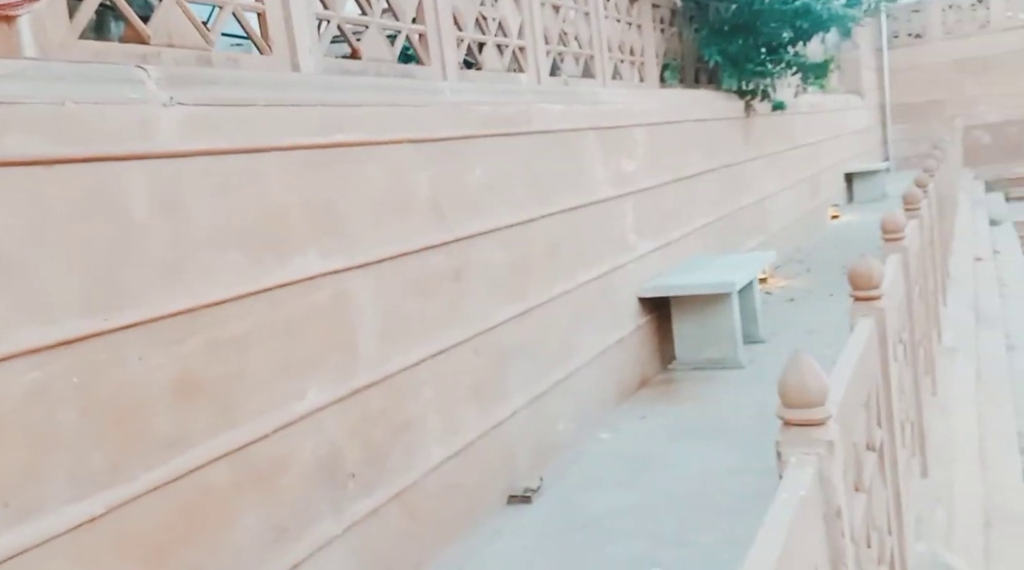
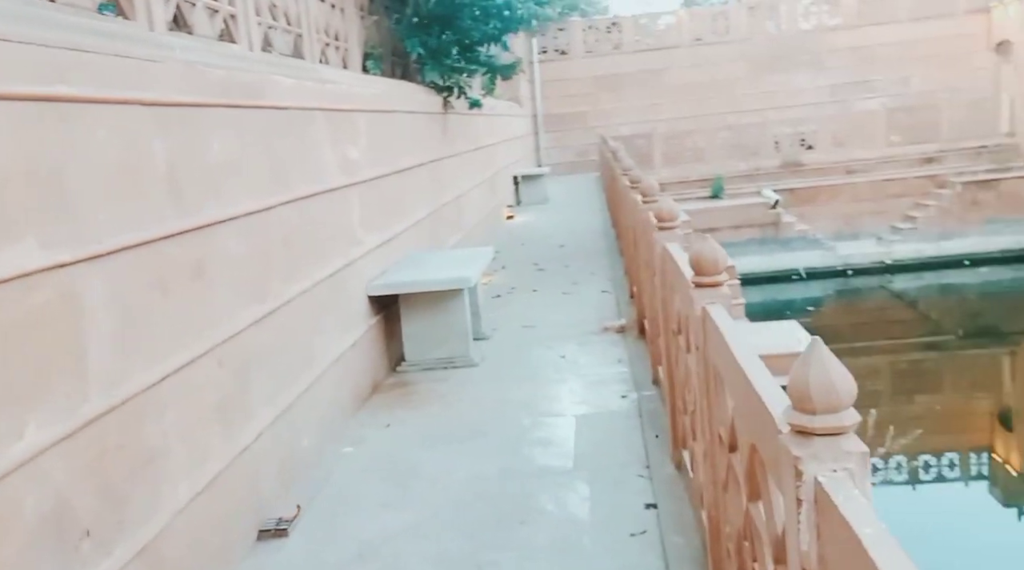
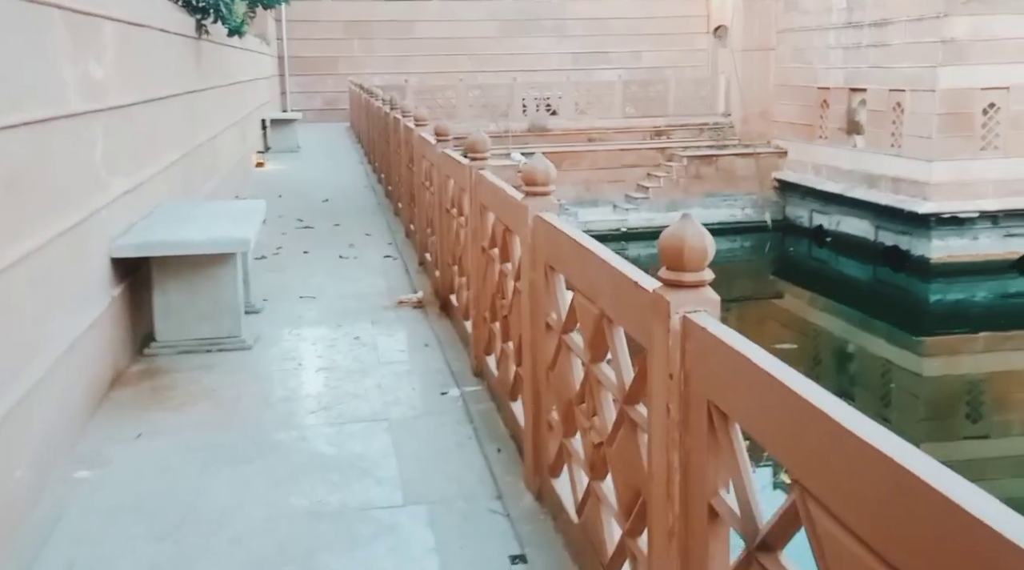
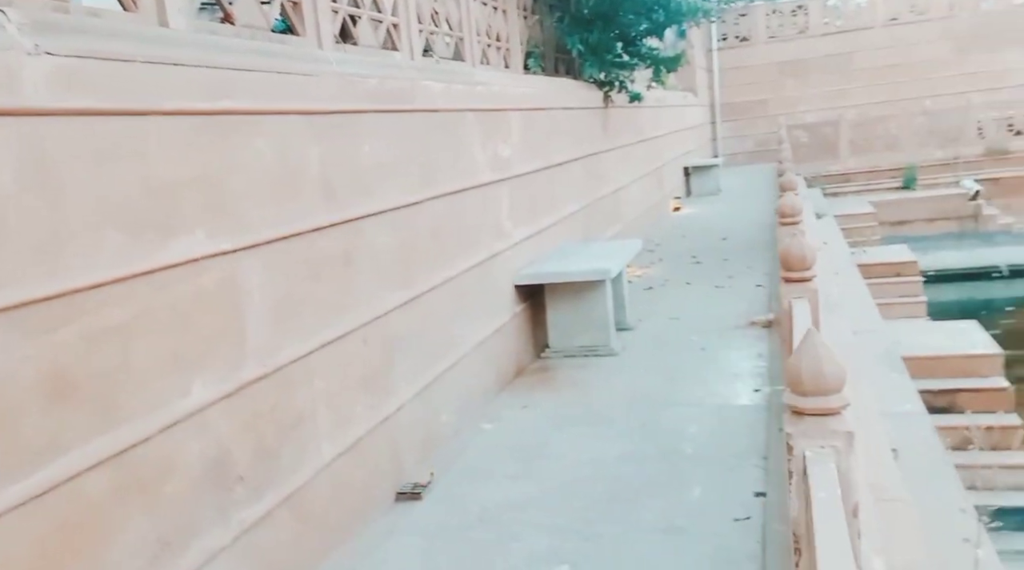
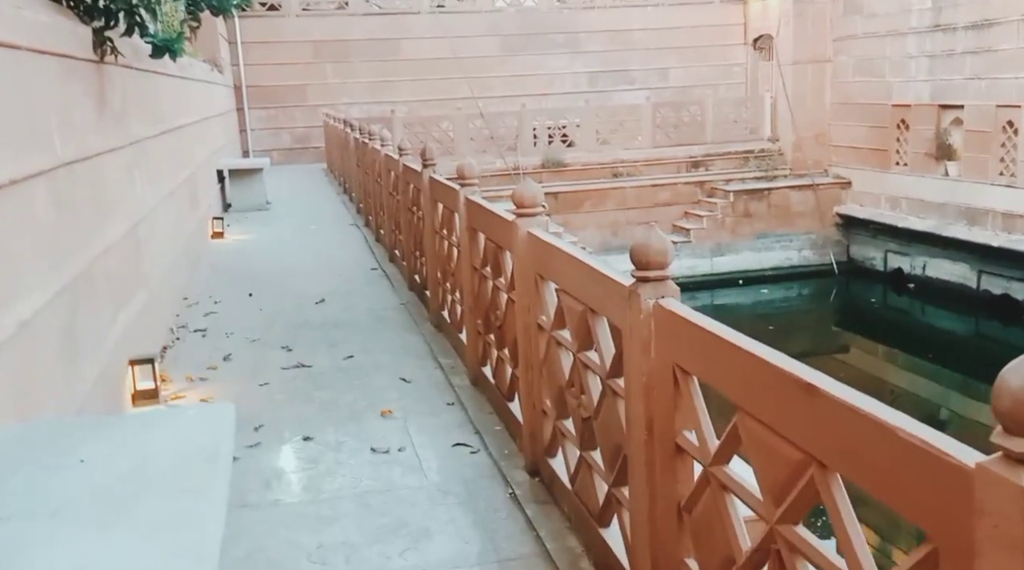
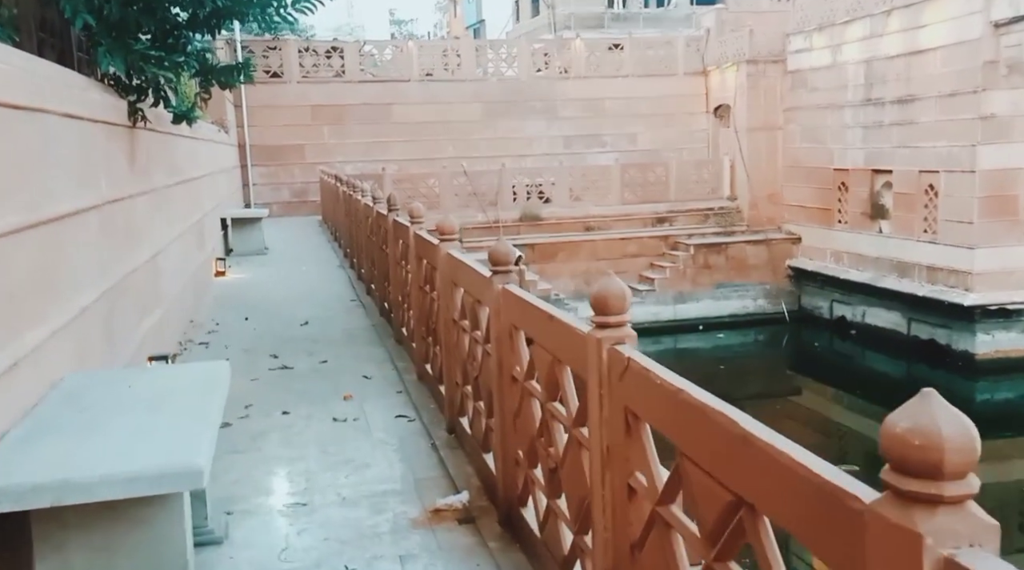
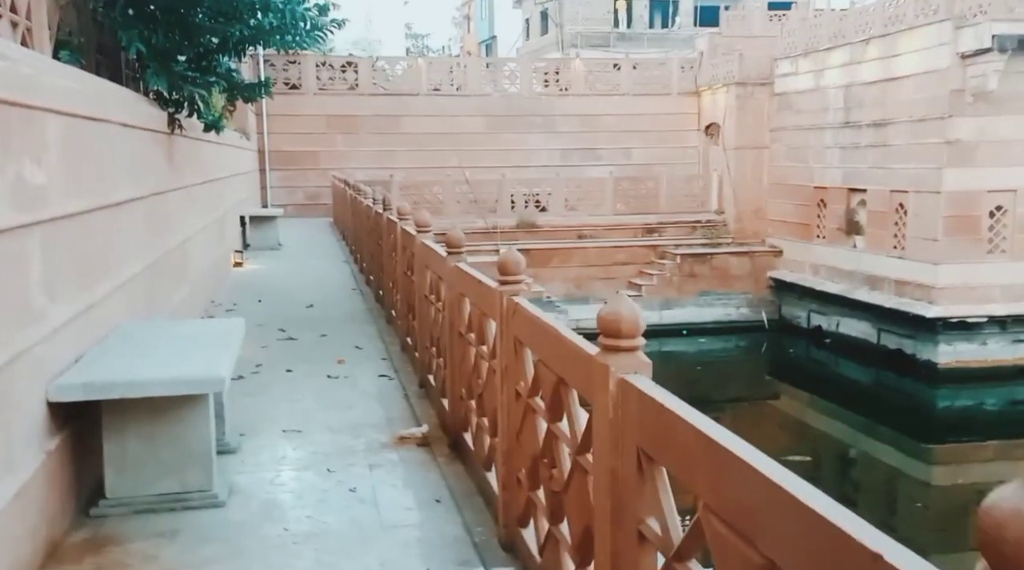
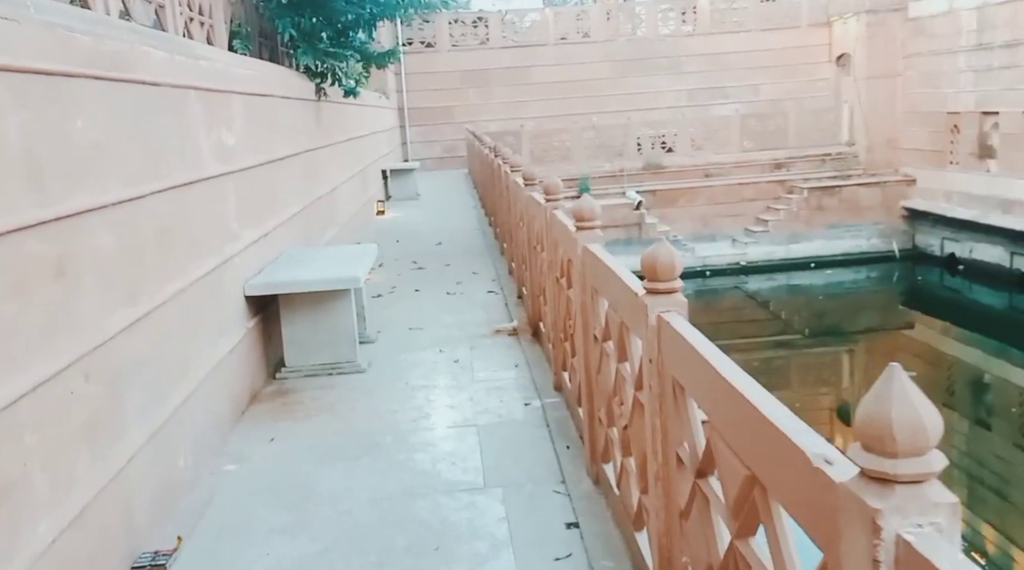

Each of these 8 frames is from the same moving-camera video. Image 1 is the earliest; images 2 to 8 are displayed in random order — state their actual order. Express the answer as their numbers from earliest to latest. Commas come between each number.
4, 2, 8, 3, 7, 6, 5
